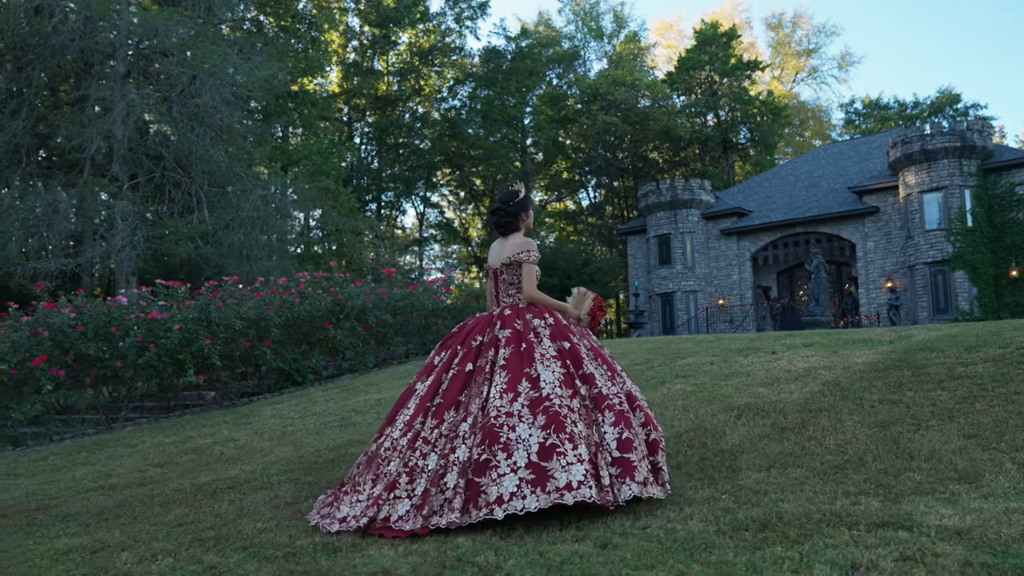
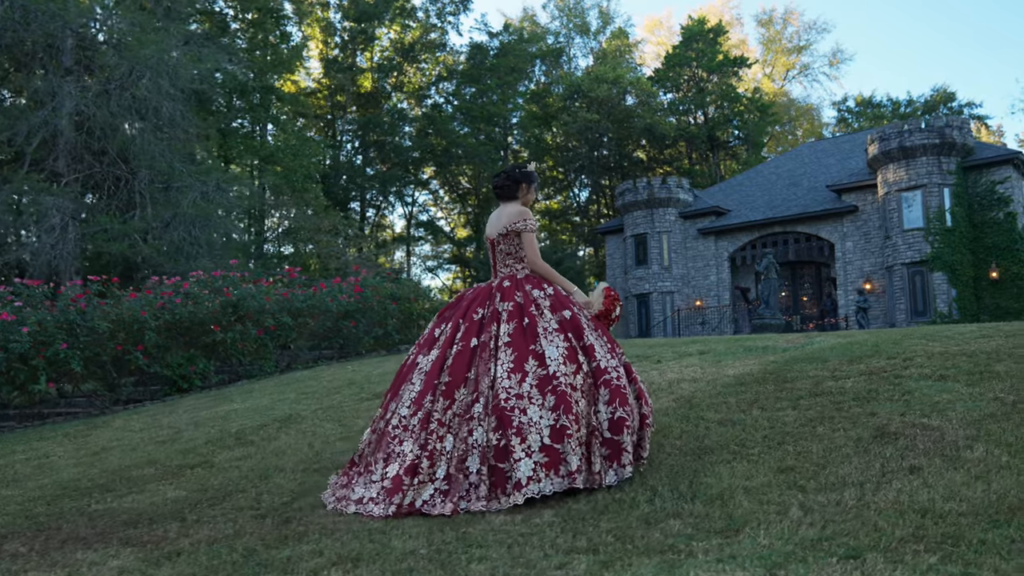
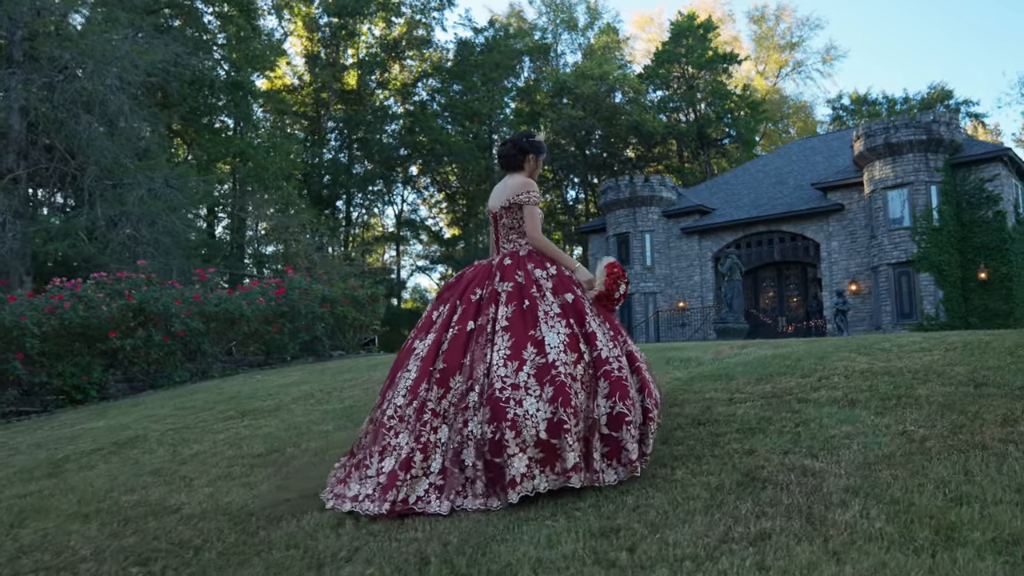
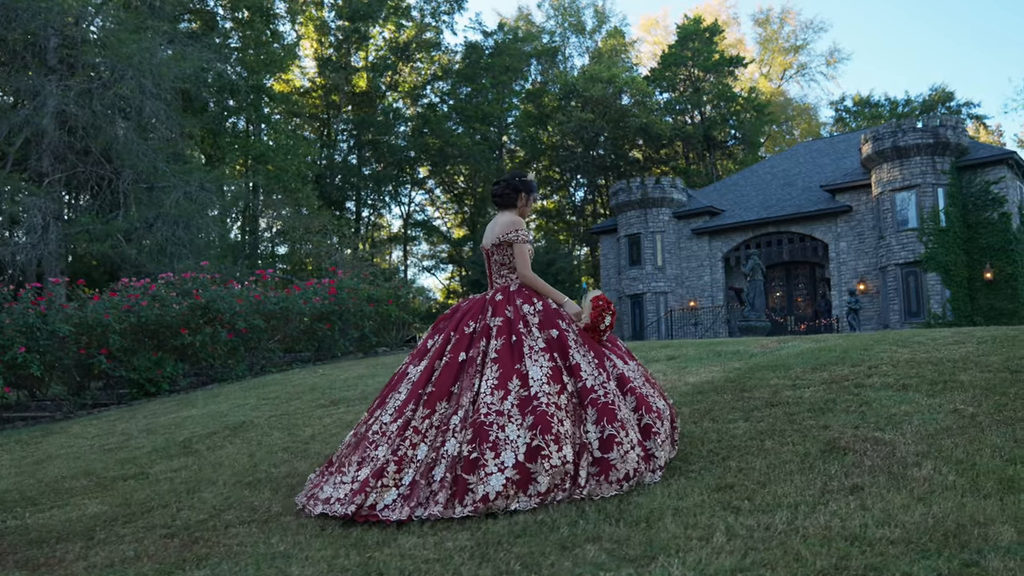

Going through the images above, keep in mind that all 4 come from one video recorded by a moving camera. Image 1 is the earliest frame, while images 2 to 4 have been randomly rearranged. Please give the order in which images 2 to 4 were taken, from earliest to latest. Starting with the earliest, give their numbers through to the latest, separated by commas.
2, 4, 3
